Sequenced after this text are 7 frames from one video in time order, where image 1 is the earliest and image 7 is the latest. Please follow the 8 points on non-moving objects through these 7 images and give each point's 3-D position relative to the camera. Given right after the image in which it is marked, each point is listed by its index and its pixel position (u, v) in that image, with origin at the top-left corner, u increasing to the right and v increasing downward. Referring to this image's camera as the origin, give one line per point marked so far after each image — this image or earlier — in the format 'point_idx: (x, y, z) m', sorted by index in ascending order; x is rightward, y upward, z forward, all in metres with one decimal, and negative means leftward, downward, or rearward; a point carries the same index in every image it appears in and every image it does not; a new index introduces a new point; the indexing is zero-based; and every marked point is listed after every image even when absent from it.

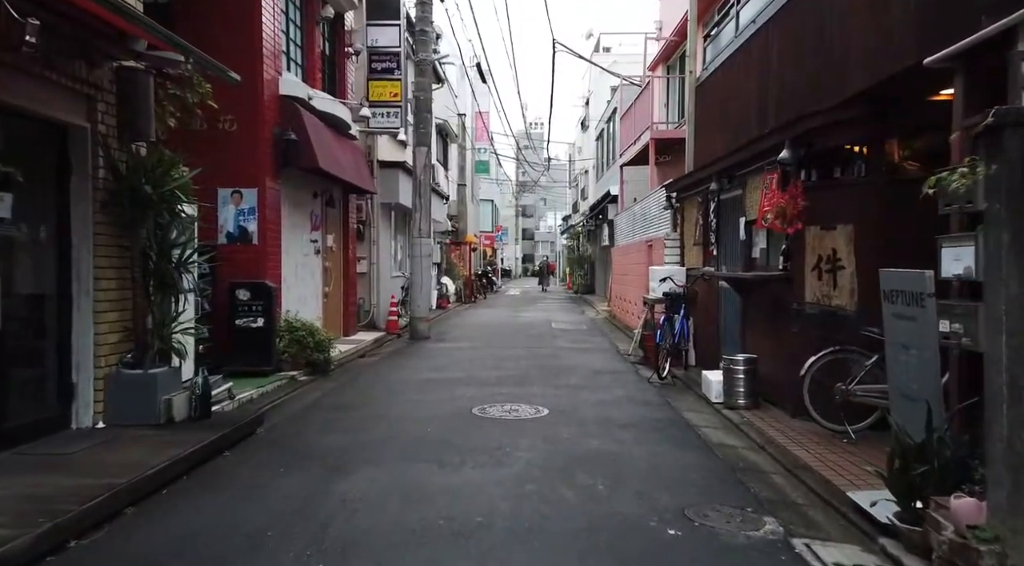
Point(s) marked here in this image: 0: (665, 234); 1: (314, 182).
0: (+2.7, +0.9, +13.8) m
1: (-3.5, +1.8, +13.6) m
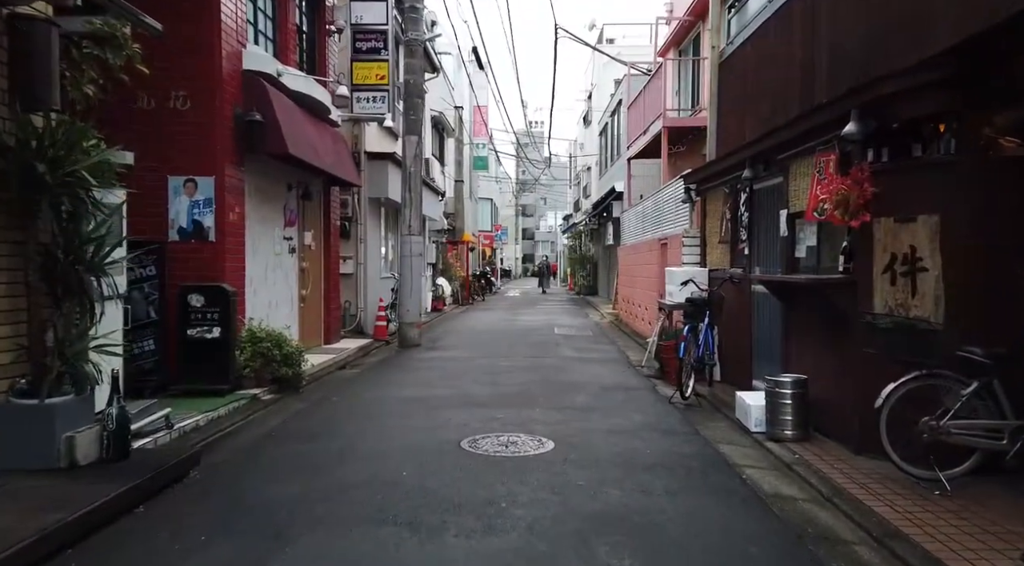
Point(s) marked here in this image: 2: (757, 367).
0: (+2.7, +0.8, +12.3) m
1: (-3.5, +1.7, +12.1) m
2: (+2.8, -1.0, +8.9) m
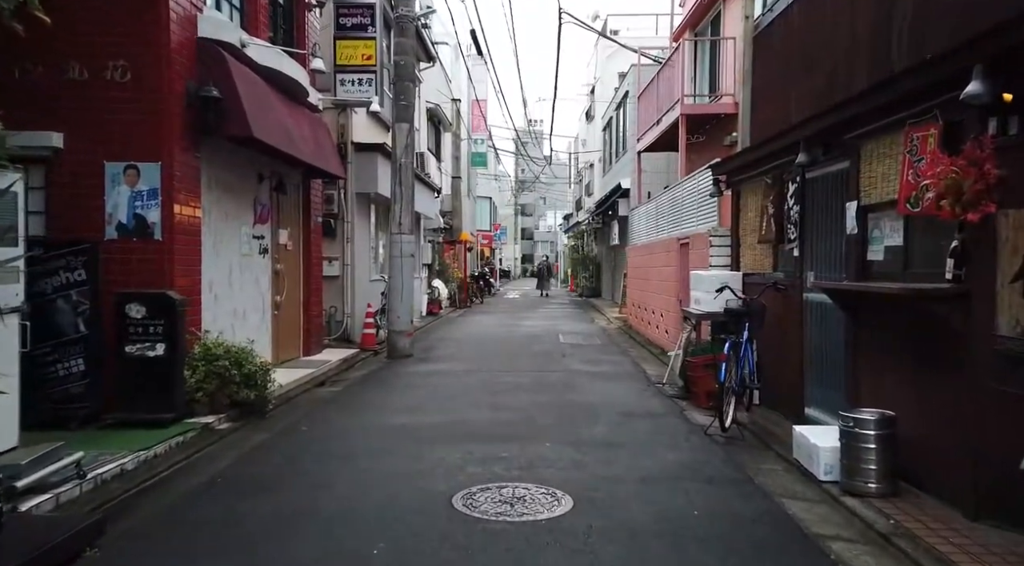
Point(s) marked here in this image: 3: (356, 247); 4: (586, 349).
0: (+2.7, +0.8, +10.8) m
1: (-3.5, +1.7, +10.6) m
2: (+2.8, -1.0, +7.4) m
3: (-3.3, +0.7, +16.3) m
4: (+1.4, -1.2, +14.6) m
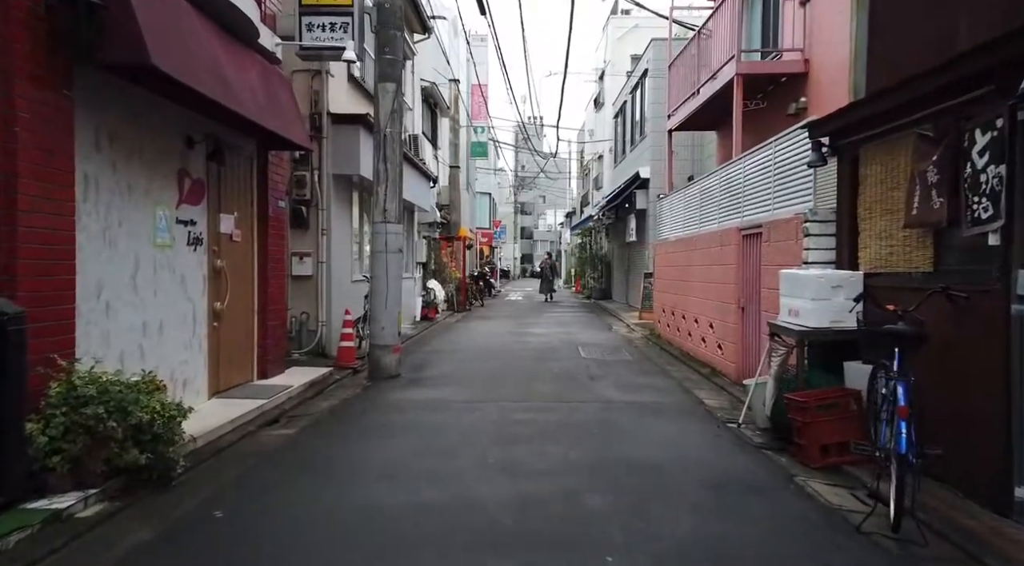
0: (+2.9, +0.7, +8.0) m
1: (-3.3, +1.6, +7.7) m
2: (+3.0, -1.1, +4.5) m
3: (-3.1, +0.7, +13.5) m
4: (+1.6, -1.3, +11.7) m
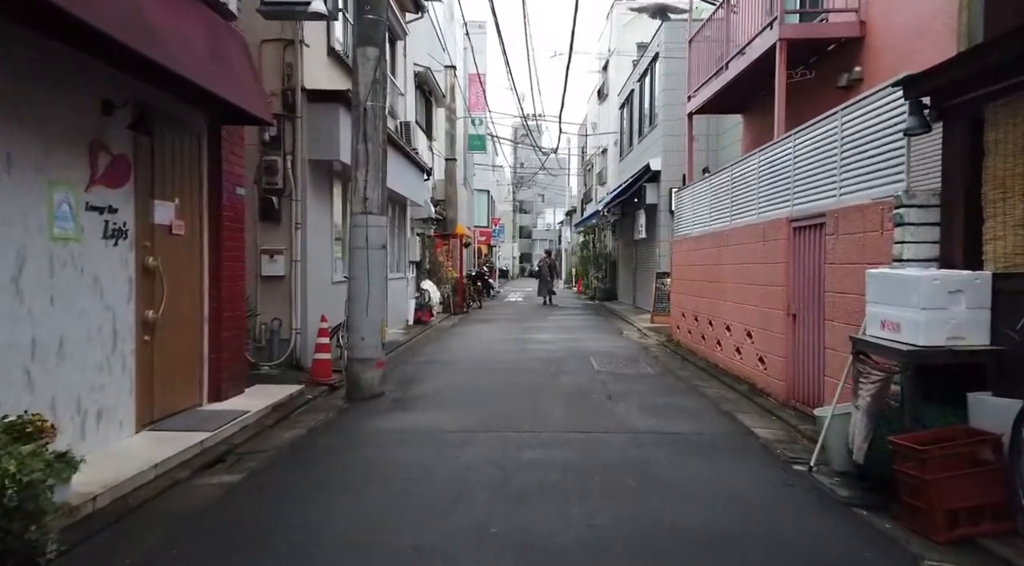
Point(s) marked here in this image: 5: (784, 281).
0: (+3.0, +0.7, +6.3) m
1: (-3.2, +1.6, +6.0) m
2: (+3.1, -1.1, +2.8) m
3: (-3.0, +0.7, +11.7) m
4: (+1.6, -1.3, +10.0) m
5: (+3.0, 0.0, +8.7) m
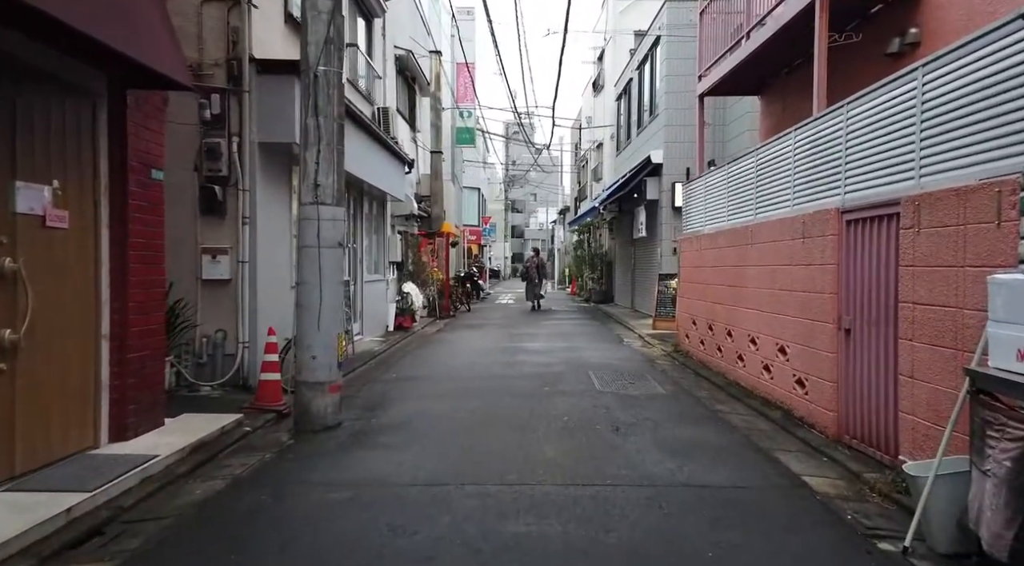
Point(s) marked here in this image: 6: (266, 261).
0: (+2.9, +0.6, +4.6) m
1: (-3.3, +1.6, +4.2) m
2: (+3.0, -1.1, +1.2) m
3: (-3.2, +0.6, +10.0) m
4: (+1.5, -1.3, +8.3) m
5: (+2.9, 0.0, +7.0) m
6: (-3.2, +0.3, +10.1) m
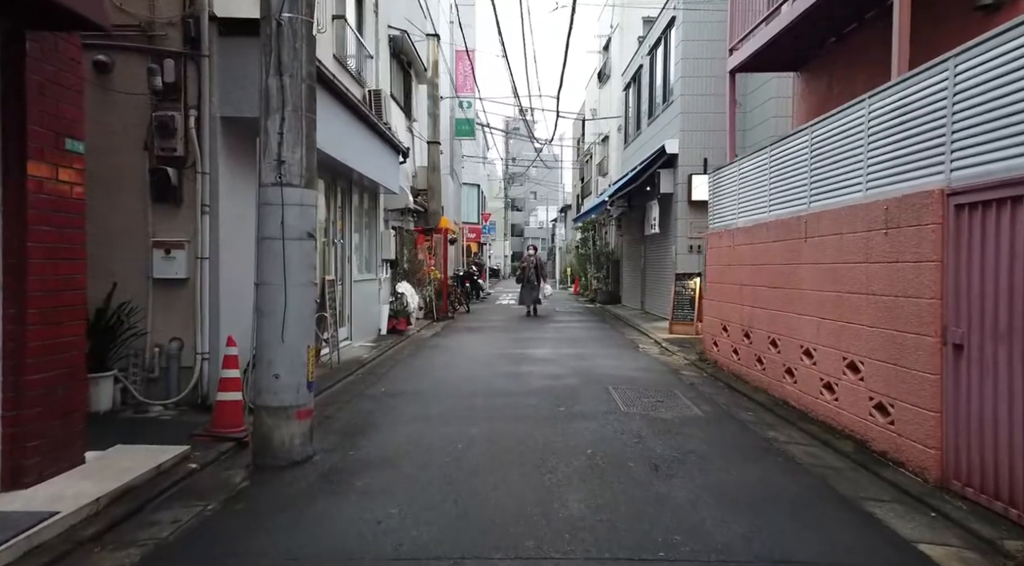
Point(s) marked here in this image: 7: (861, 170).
0: (+3.0, +0.6, +3.1) m
1: (-3.2, +1.5, +2.7) m
2: (+3.1, -1.2, -0.3) m
3: (-3.1, +0.6, +8.5) m
4: (+1.5, -1.4, +6.8) m
5: (+3.0, 0.0, +5.5) m
6: (-3.1, +0.3, +8.6) m
7: (+3.1, +1.0, +6.8) m
